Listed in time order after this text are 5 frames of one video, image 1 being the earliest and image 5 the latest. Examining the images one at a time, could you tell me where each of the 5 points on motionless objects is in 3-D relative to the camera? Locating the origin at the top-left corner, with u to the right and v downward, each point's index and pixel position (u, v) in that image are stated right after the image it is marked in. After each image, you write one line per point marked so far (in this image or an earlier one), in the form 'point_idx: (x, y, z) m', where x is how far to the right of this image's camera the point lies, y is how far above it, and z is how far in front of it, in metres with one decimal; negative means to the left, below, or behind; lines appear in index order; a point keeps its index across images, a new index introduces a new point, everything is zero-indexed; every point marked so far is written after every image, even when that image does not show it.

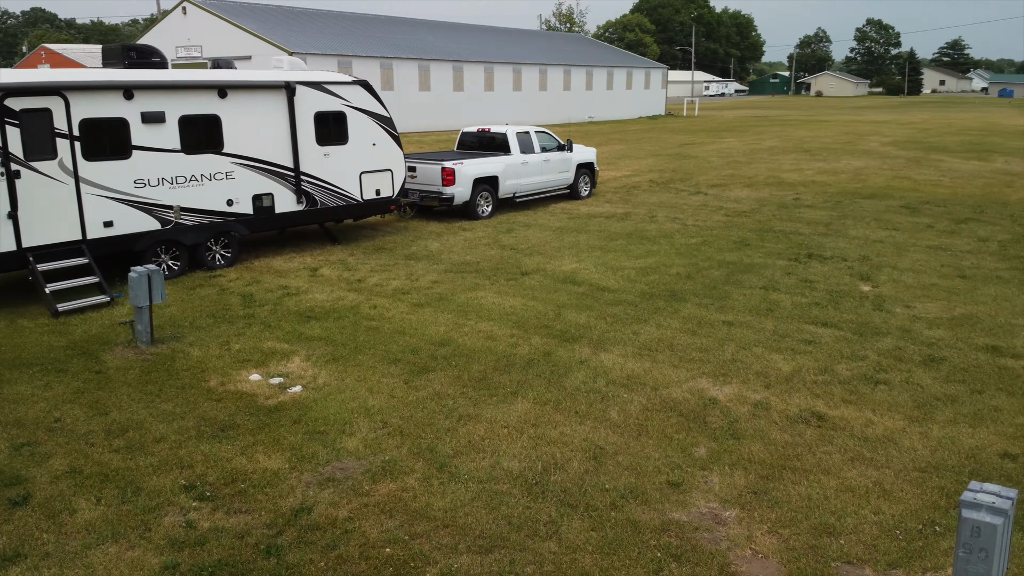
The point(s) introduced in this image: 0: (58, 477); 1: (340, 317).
0: (-2.6, -1.1, +4.7) m
1: (-1.6, -0.3, +7.6) m
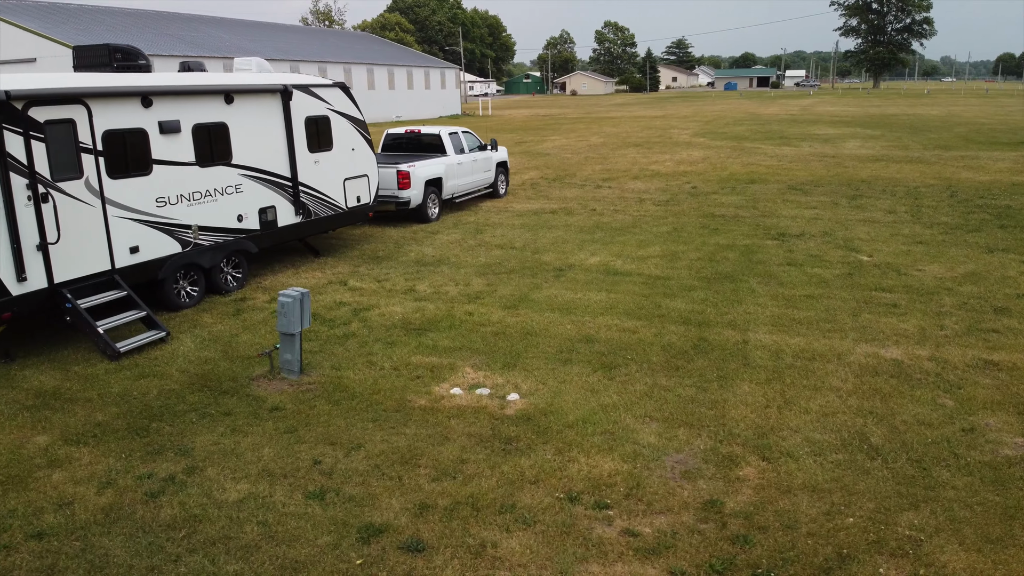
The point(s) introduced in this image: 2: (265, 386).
0: (-0.5, -1.2, +4.3) m
1: (-0.6, -0.3, +7.4) m
2: (-1.9, -0.7, +6.0) m
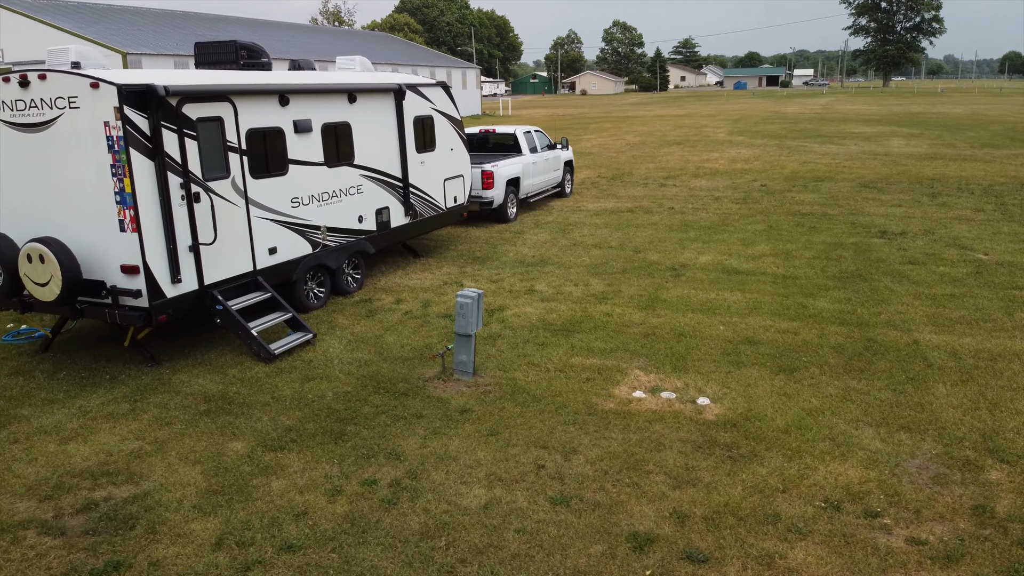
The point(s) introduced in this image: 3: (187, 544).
0: (+0.9, -1.2, +4.2) m
1: (+0.7, -0.3, +7.3) m
2: (-0.5, -0.7, +5.9) m
3: (-1.6, -1.3, +4.1) m
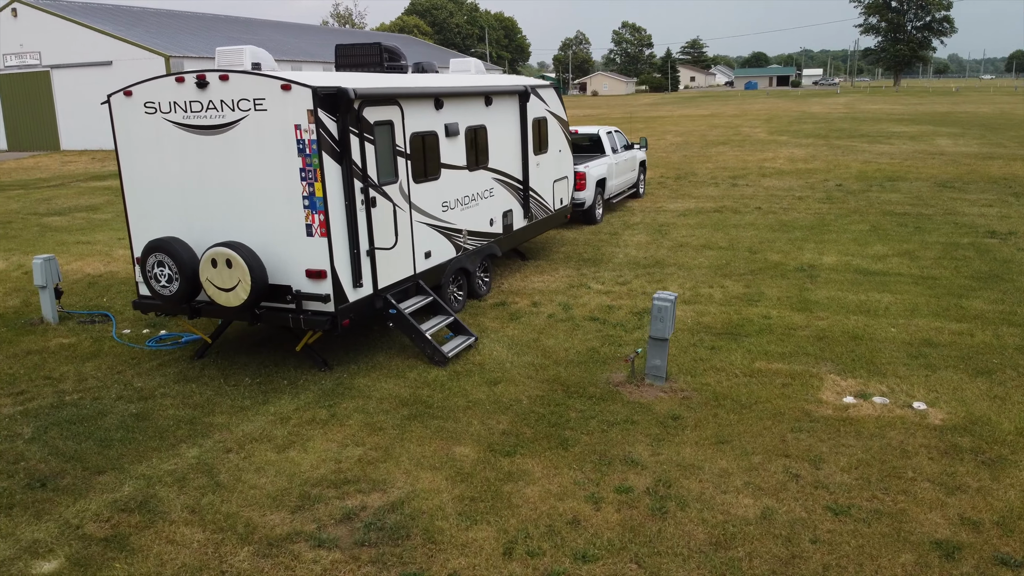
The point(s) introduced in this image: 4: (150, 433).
0: (+2.3, -1.2, +4.1) m
1: (+2.2, -0.4, +7.2) m
2: (+0.9, -0.8, +5.9) m
3: (-0.2, -1.3, +4.1) m
4: (-2.5, -1.0, +5.6) m
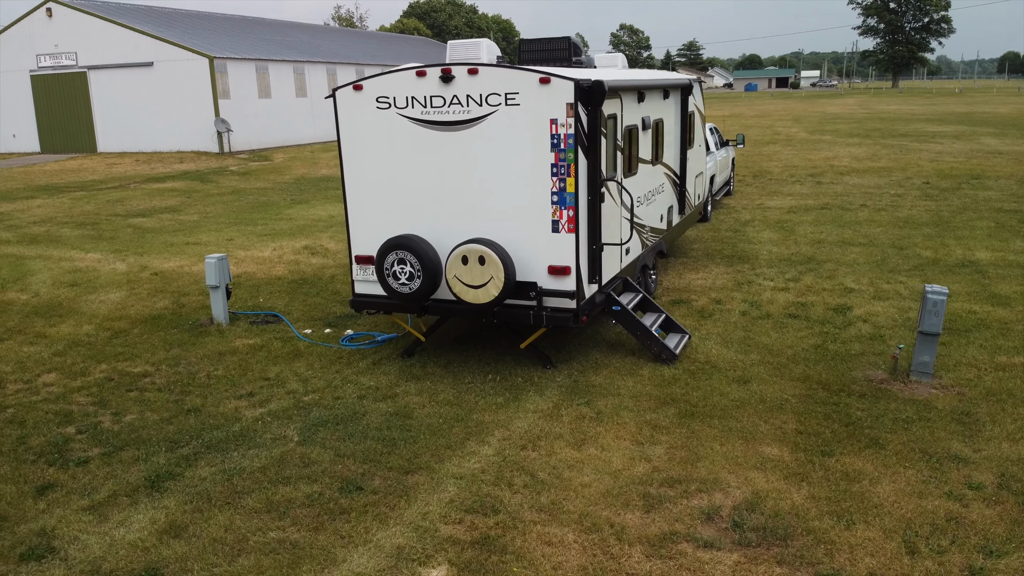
0: (+4.3, -1.2, +4.1) m
1: (+4.1, -0.3, +7.2) m
2: (+2.9, -0.7, +5.8) m
3: (+1.8, -1.3, +4.0) m
4: (-0.6, -1.0, +5.5) m
